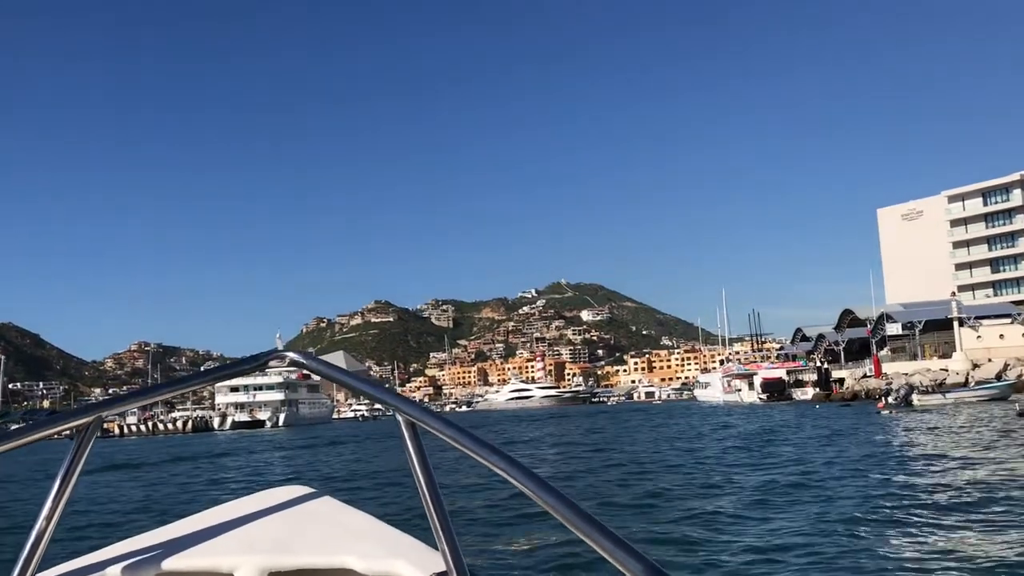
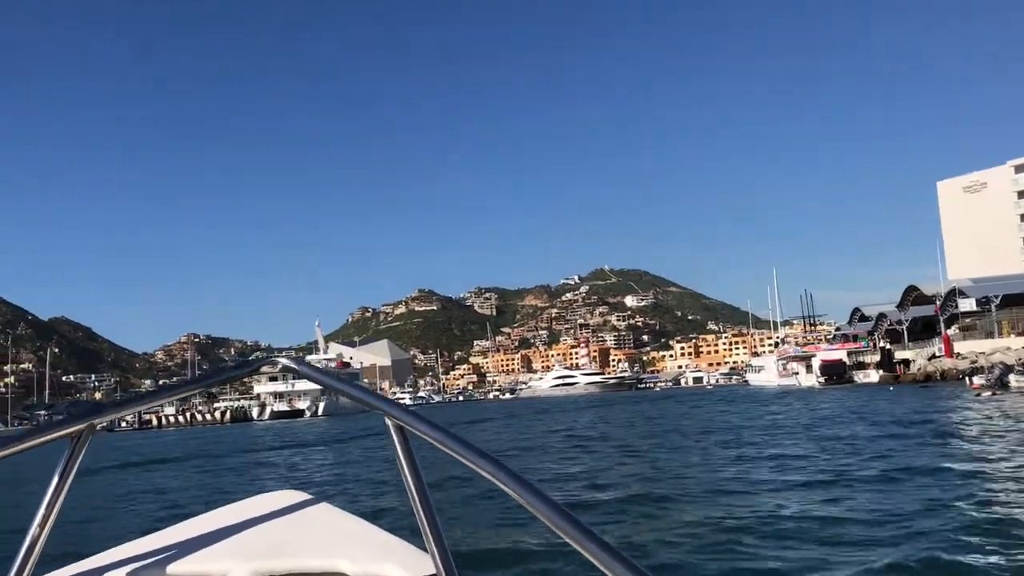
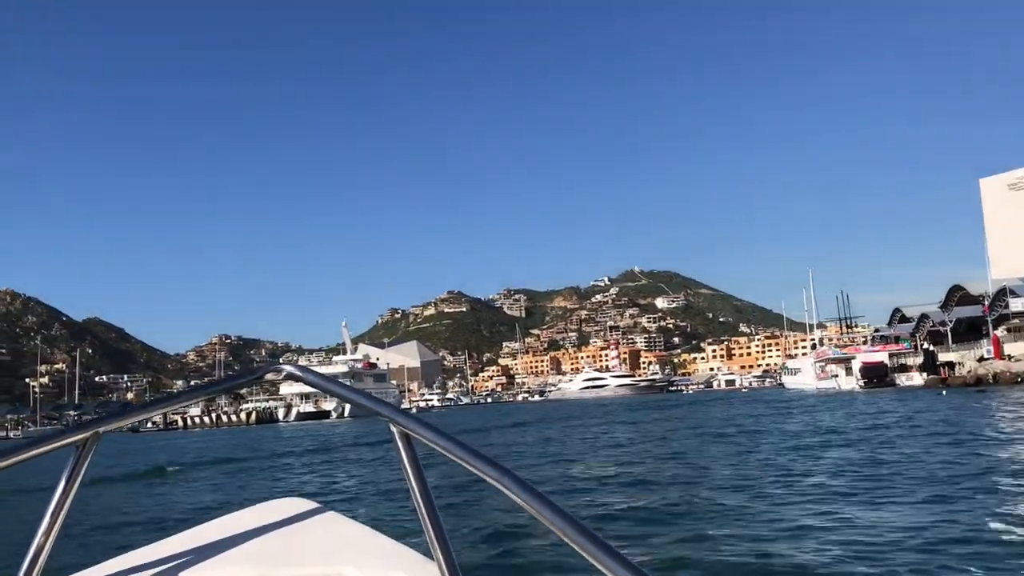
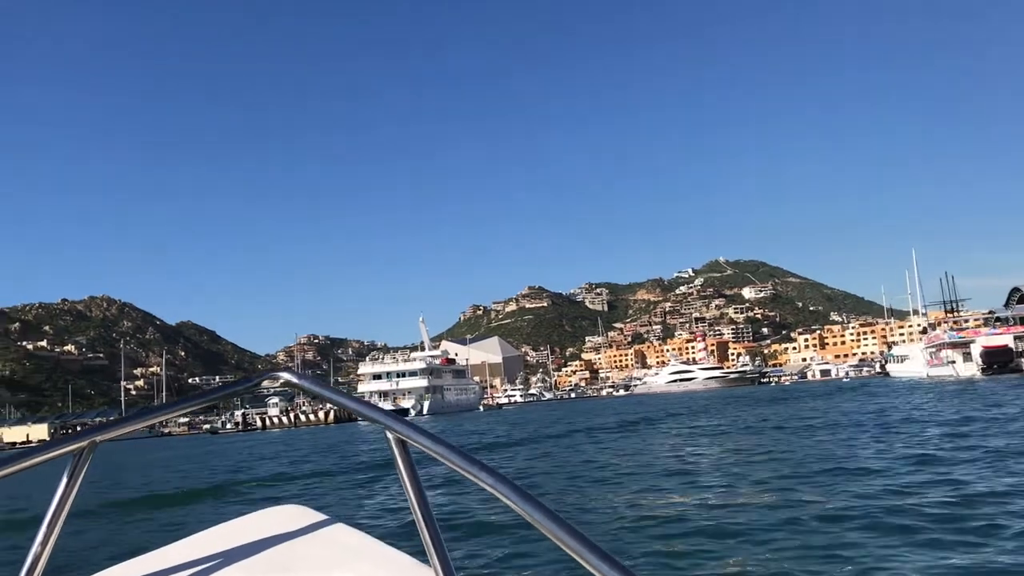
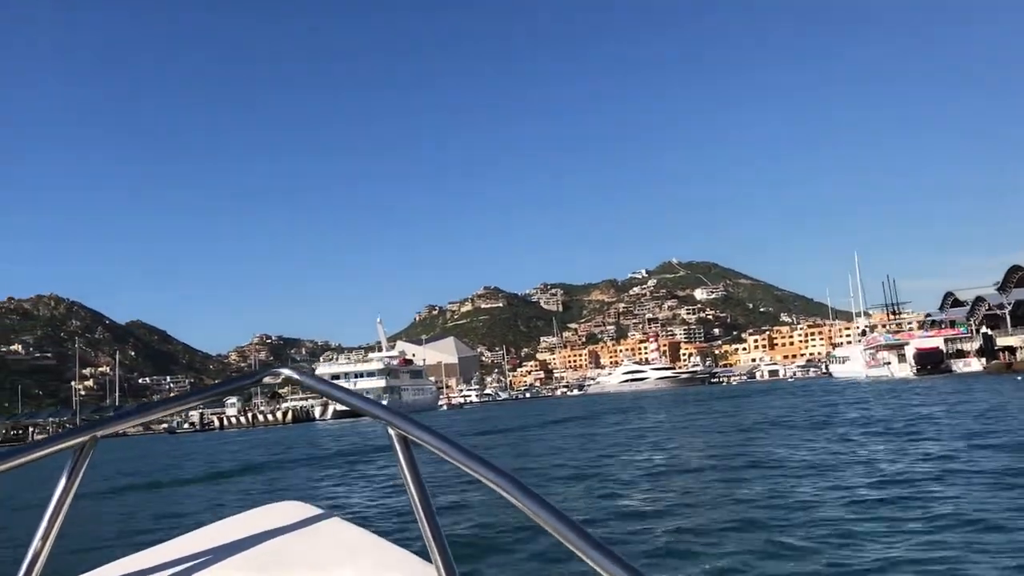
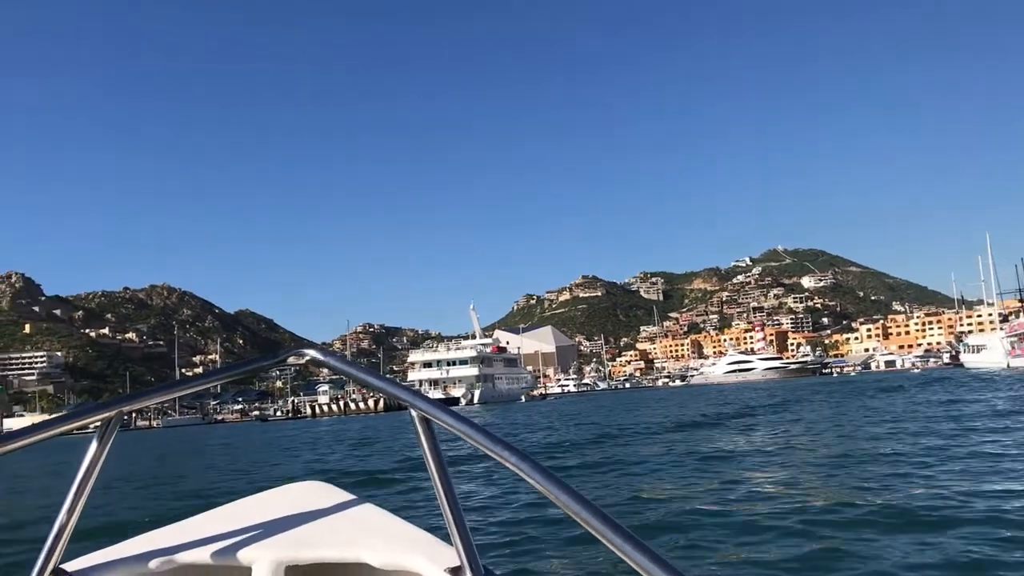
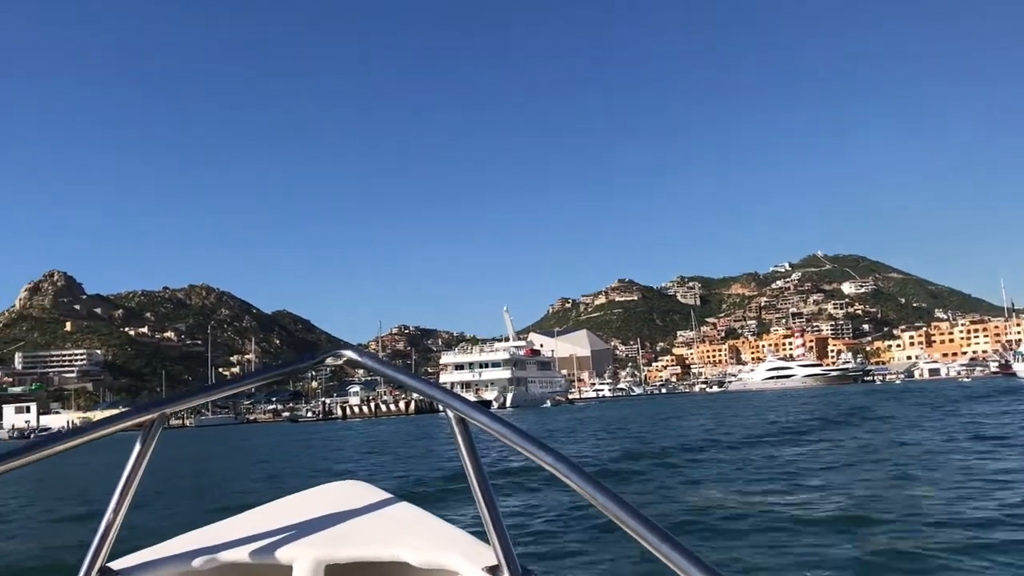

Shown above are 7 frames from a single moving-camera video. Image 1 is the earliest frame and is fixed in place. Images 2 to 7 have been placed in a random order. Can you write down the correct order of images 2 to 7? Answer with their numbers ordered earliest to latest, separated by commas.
2, 3, 5, 4, 6, 7
